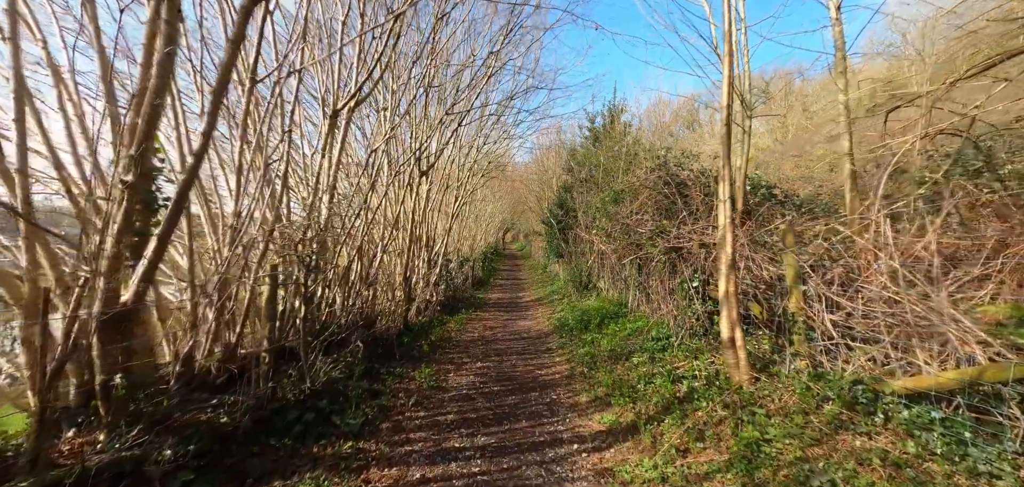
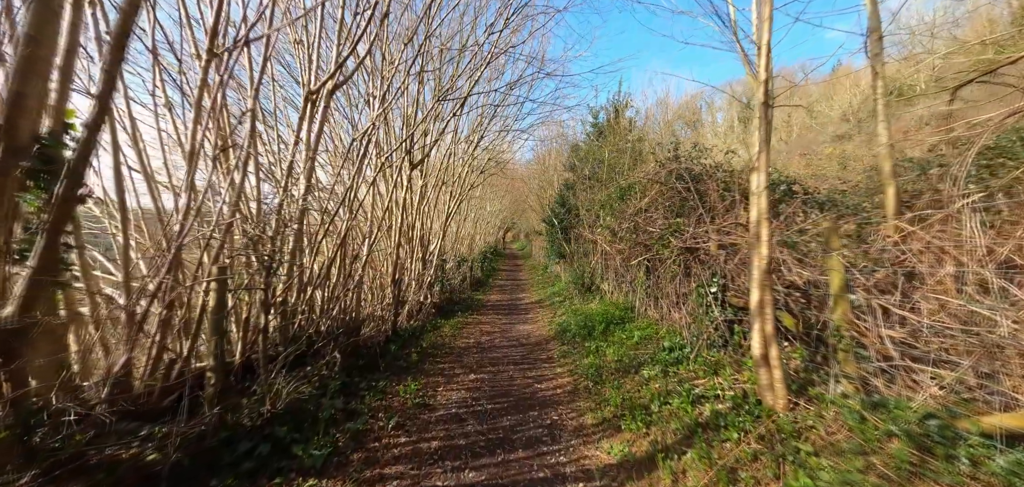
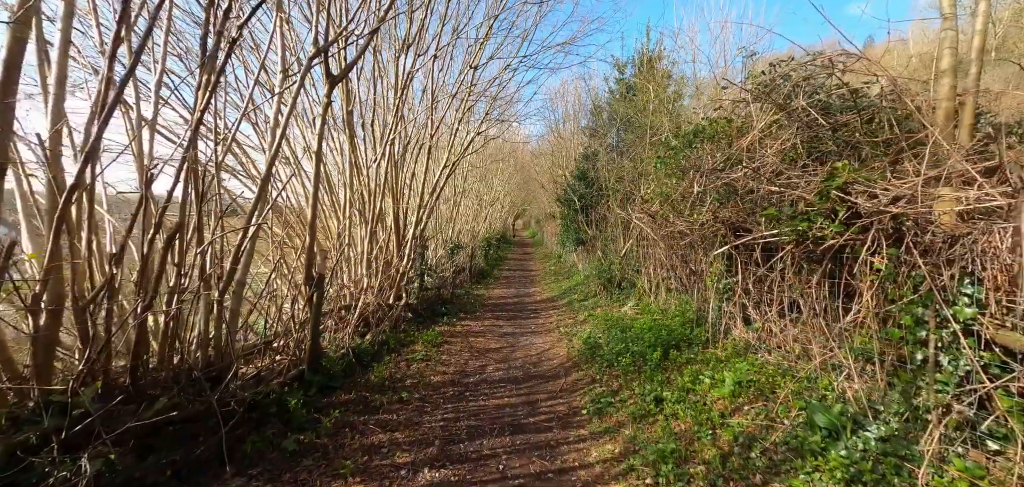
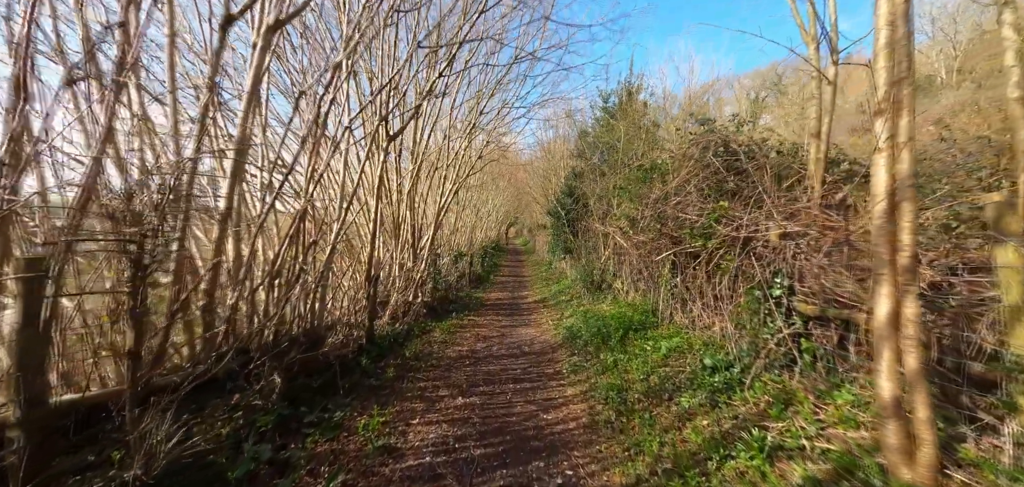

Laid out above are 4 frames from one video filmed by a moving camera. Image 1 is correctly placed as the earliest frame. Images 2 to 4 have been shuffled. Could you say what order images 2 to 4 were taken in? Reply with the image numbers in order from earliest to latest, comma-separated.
2, 4, 3
